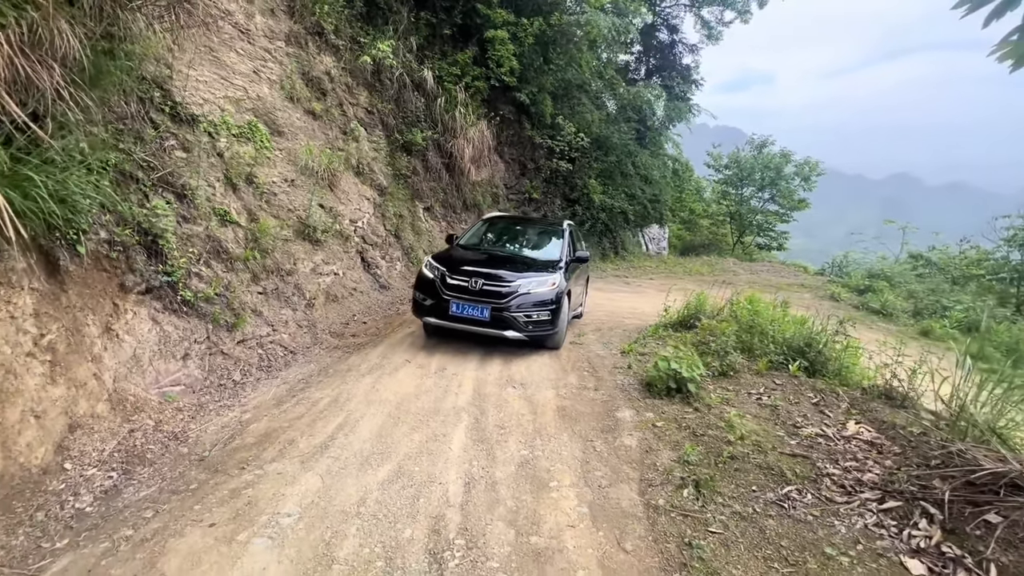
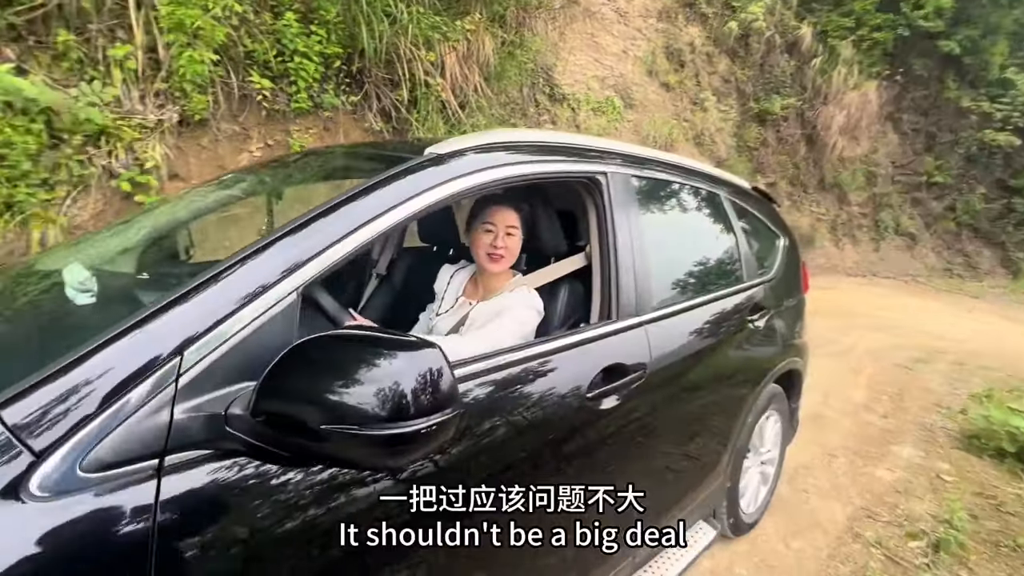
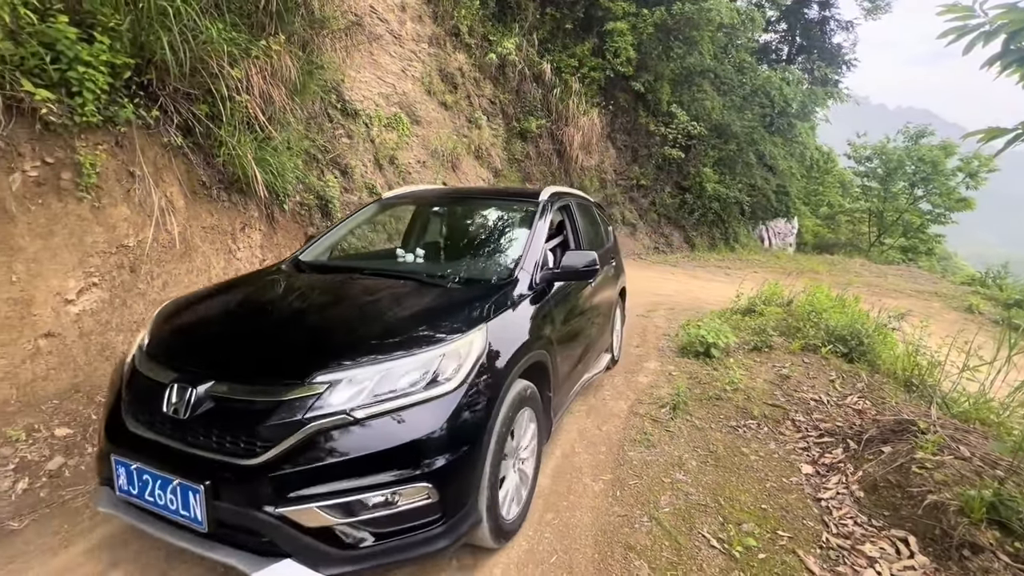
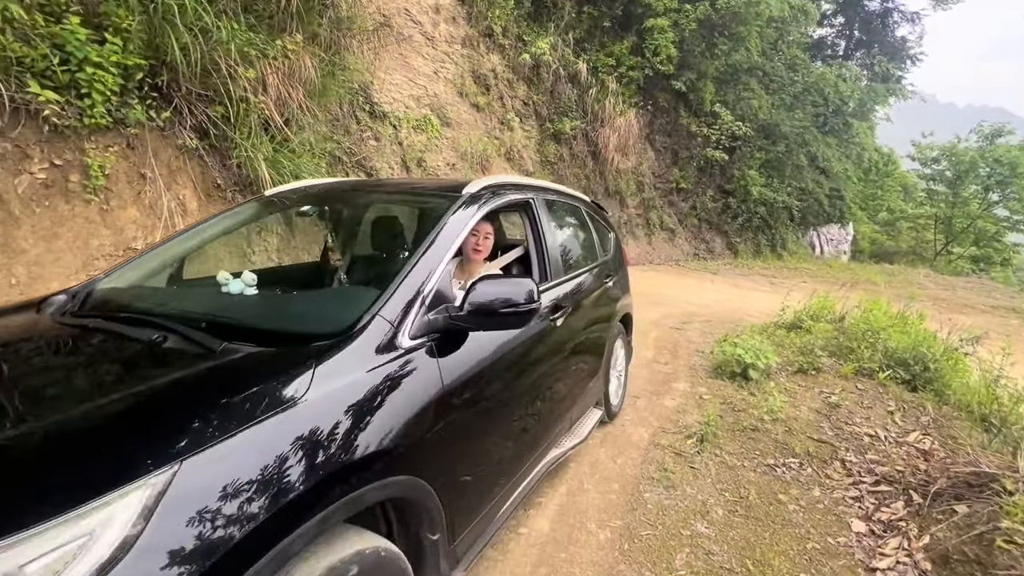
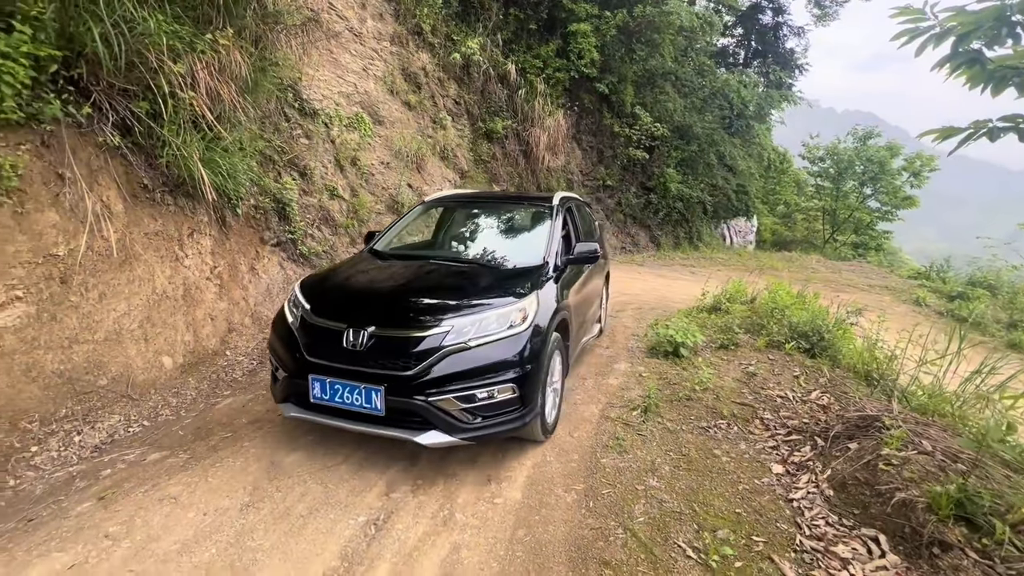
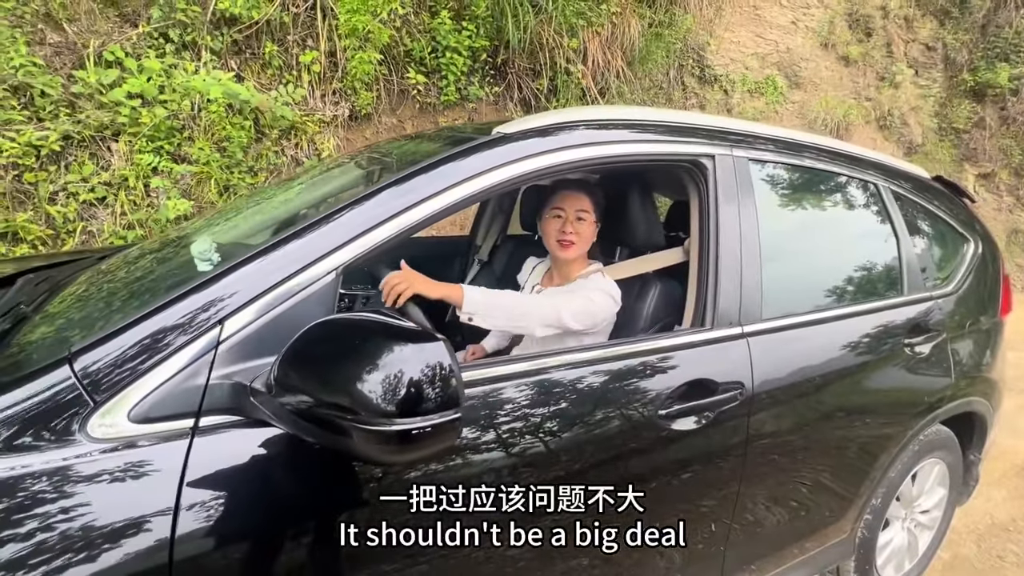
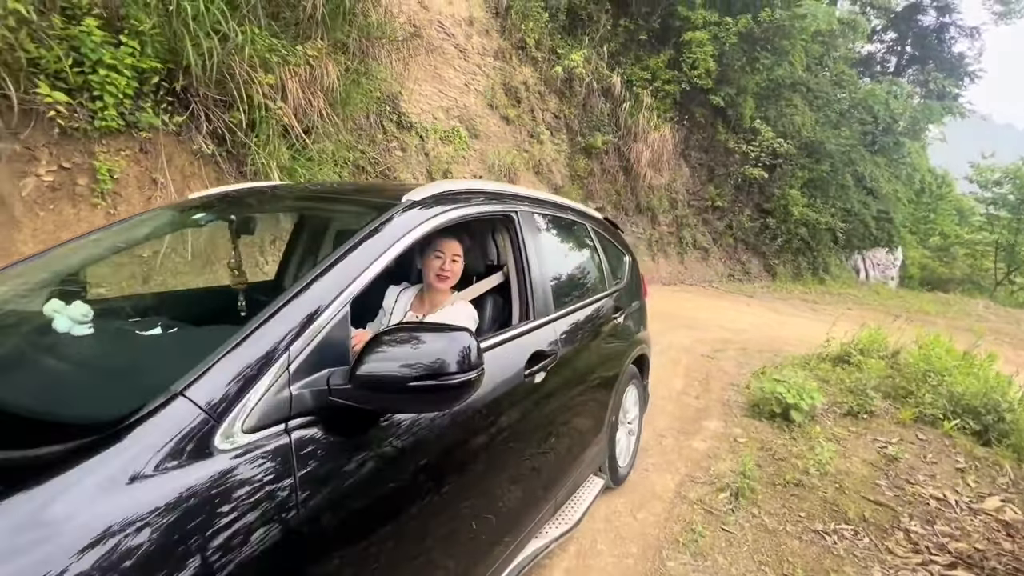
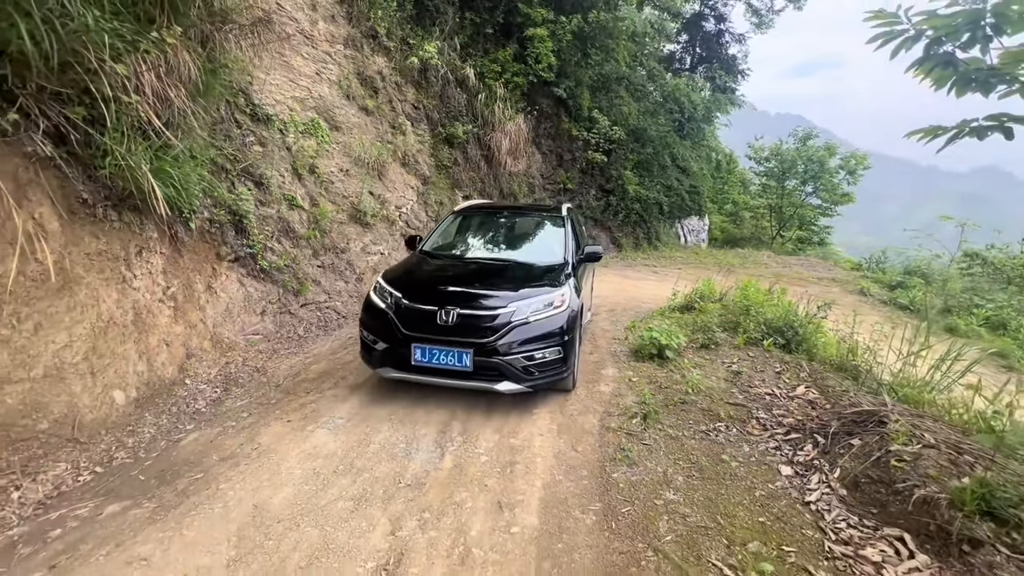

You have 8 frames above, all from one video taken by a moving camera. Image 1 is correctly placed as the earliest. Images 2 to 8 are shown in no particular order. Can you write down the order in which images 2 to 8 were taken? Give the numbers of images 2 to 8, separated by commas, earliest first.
8, 5, 3, 4, 7, 2, 6
